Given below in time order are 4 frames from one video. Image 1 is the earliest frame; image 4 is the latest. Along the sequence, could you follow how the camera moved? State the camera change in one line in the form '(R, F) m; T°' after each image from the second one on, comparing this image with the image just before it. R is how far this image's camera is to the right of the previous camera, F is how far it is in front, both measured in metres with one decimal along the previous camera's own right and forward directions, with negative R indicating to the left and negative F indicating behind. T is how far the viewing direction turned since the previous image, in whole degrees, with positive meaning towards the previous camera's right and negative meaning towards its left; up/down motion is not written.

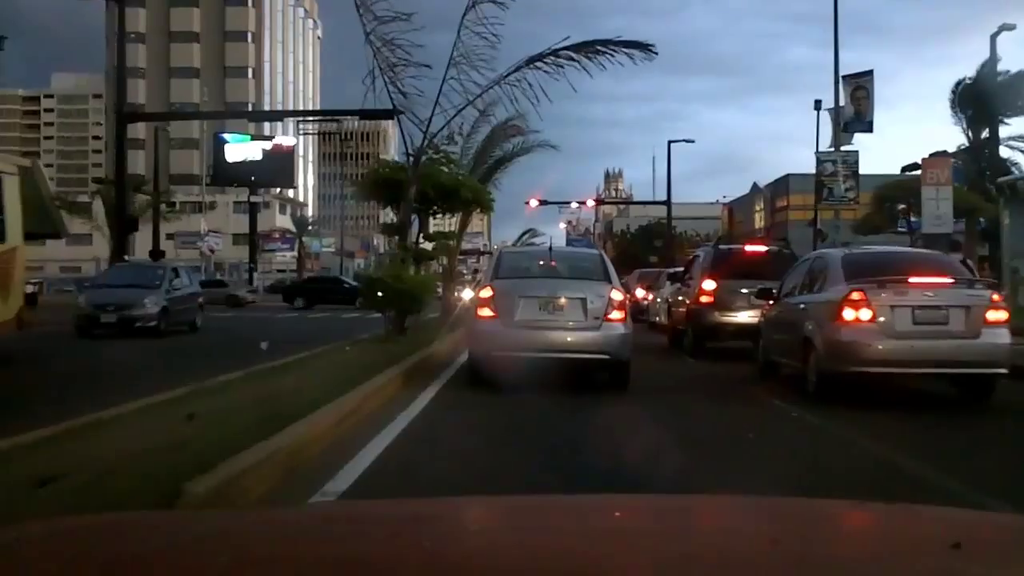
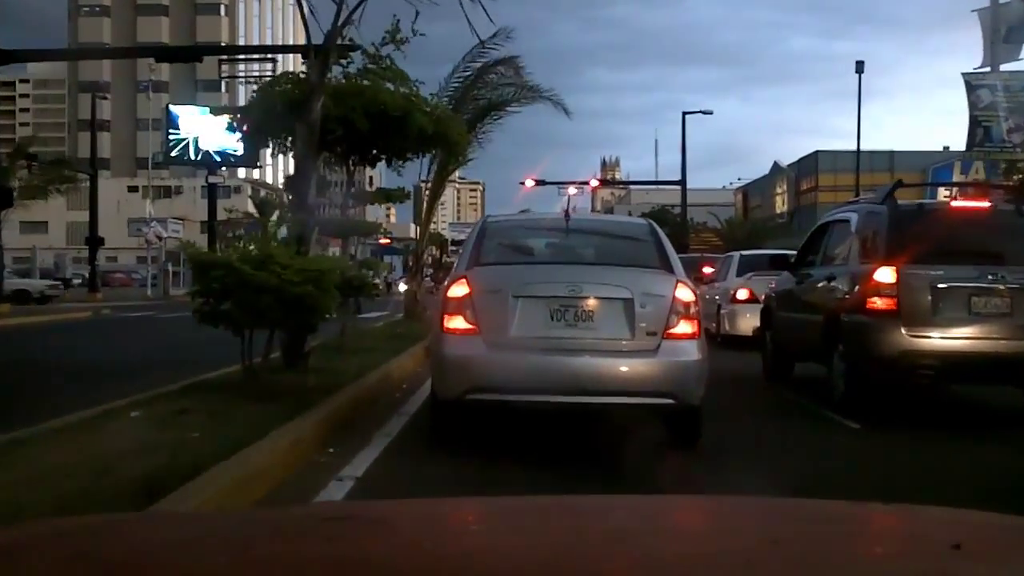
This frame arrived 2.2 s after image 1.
(0.0, +2.4) m; 0°
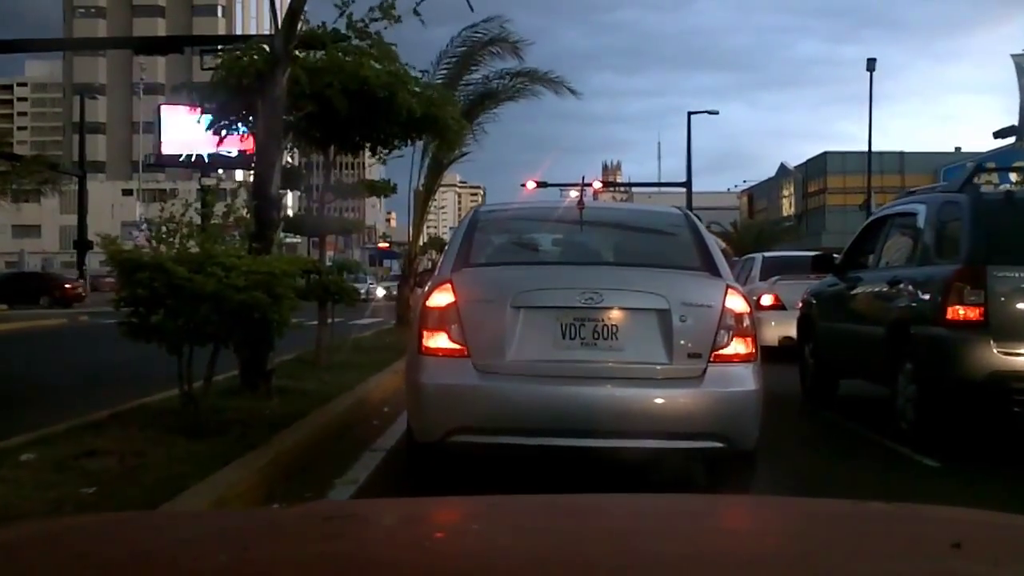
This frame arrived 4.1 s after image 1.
(0.0, +0.5) m; 0°
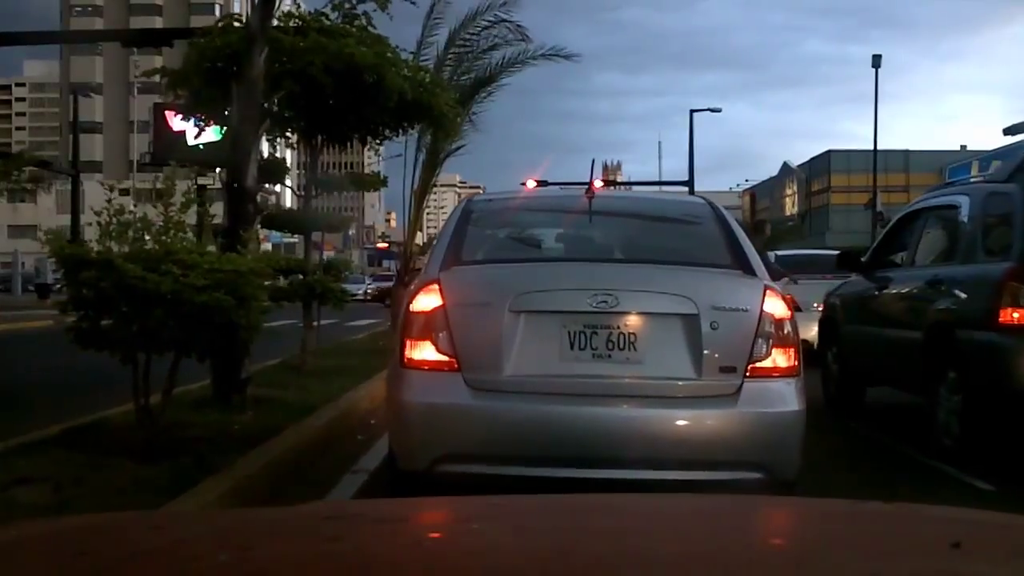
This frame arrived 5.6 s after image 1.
(0.0, +0.2) m; 0°
